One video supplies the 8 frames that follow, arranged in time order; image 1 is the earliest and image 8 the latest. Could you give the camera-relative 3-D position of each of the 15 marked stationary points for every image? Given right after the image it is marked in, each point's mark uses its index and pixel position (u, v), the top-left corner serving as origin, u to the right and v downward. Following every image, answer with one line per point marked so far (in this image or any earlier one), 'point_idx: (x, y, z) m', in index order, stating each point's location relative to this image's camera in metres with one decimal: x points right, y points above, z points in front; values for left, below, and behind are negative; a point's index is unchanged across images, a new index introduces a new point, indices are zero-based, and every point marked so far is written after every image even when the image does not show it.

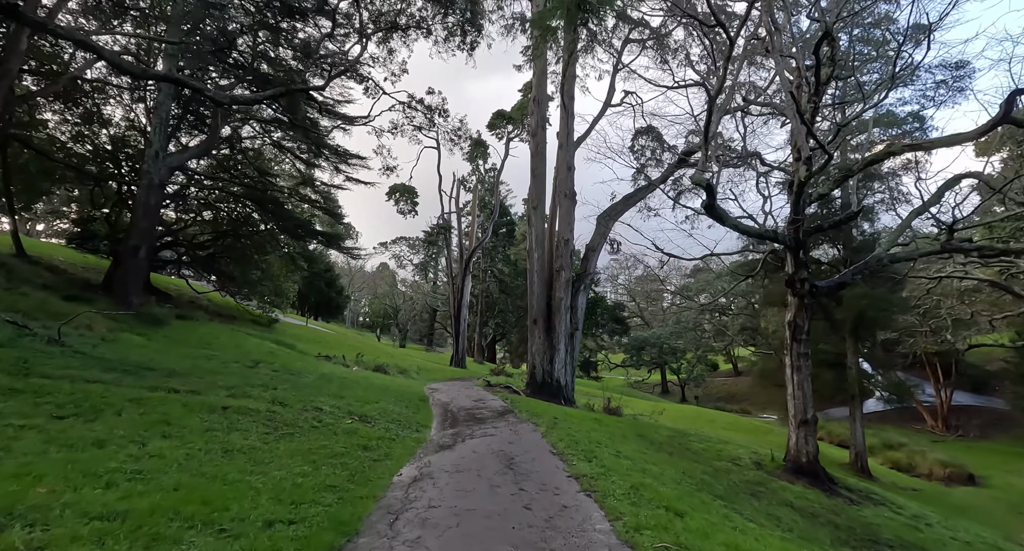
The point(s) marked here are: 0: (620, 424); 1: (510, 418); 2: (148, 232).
0: (+2.0, -2.8, +8.9) m
1: (0.0, -2.2, +7.2) m
2: (-7.9, +0.9, +10.2) m
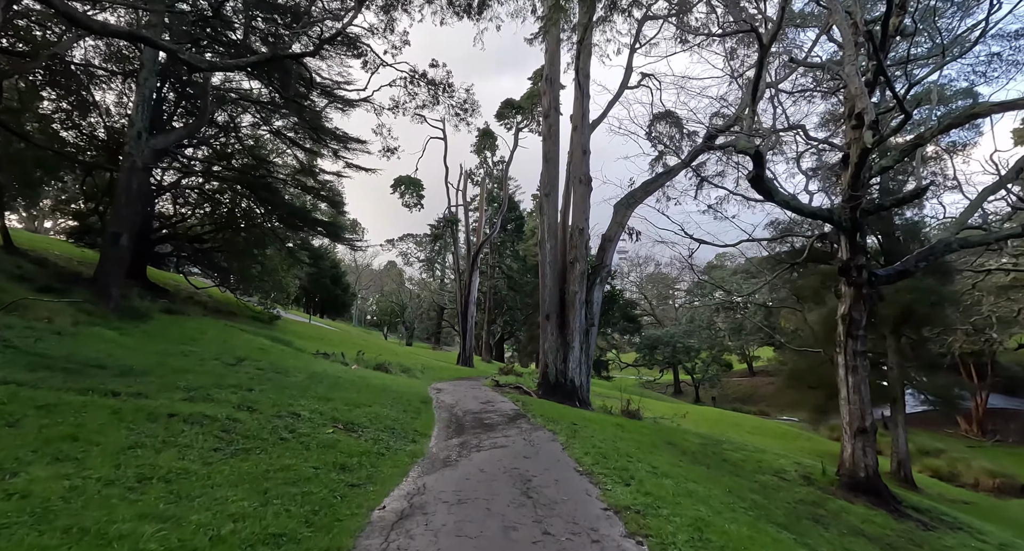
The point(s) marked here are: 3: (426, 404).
0: (+2.2, -2.6, +8.0) m
1: (+0.1, -2.0, +6.3) m
2: (-7.6, +1.1, +9.4) m
3: (-1.4, -2.2, +7.8) m
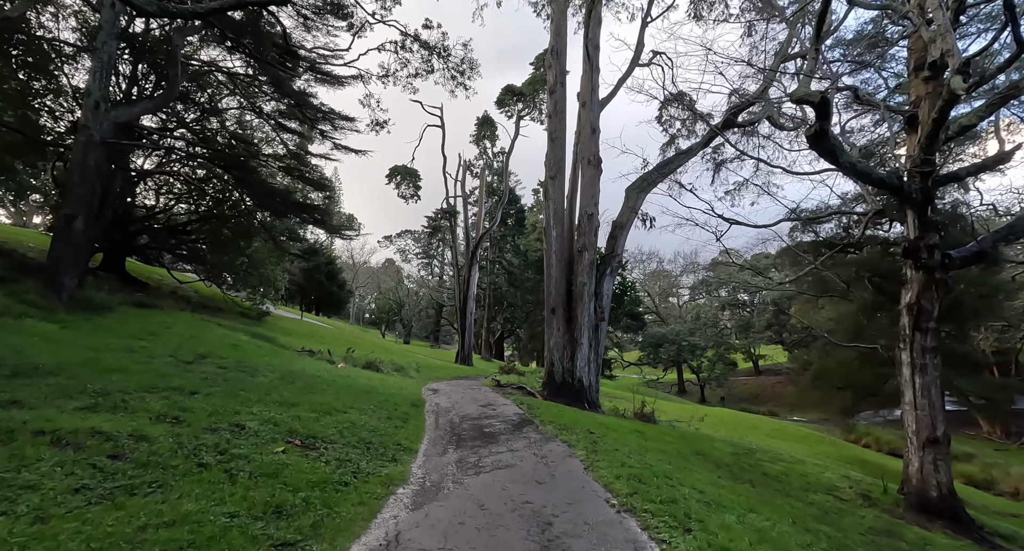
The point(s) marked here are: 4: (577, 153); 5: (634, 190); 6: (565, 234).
0: (+2.2, -2.4, +7.0) m
1: (+0.2, -1.8, +5.3) m
2: (-7.6, +1.4, +8.4) m
3: (-1.4, -2.0, +6.8) m
4: (+1.6, +3.0, +11.6) m
5: (+2.9, +2.1, +11.4) m
6: (+1.3, +1.0, +11.4) m
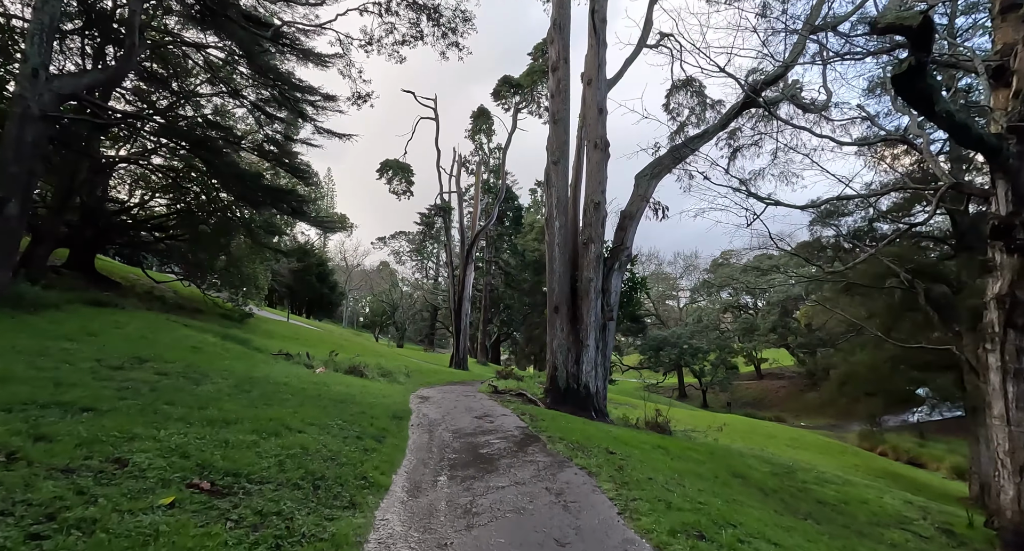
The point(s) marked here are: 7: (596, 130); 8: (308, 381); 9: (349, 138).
0: (+2.2, -2.2, +6.0) m
1: (+0.2, -1.6, +4.2) m
2: (-7.6, +1.5, +7.3) m
3: (-1.4, -1.8, +5.7) m
4: (+1.5, +3.1, +10.6) m
5: (+2.9, +2.2, +10.4) m
6: (+1.2, +1.1, +10.4) m
7: (+1.8, +3.1, +10.1) m
8: (-3.1, -1.6, +7.2) m
9: (-3.9, +3.3, +11.3) m
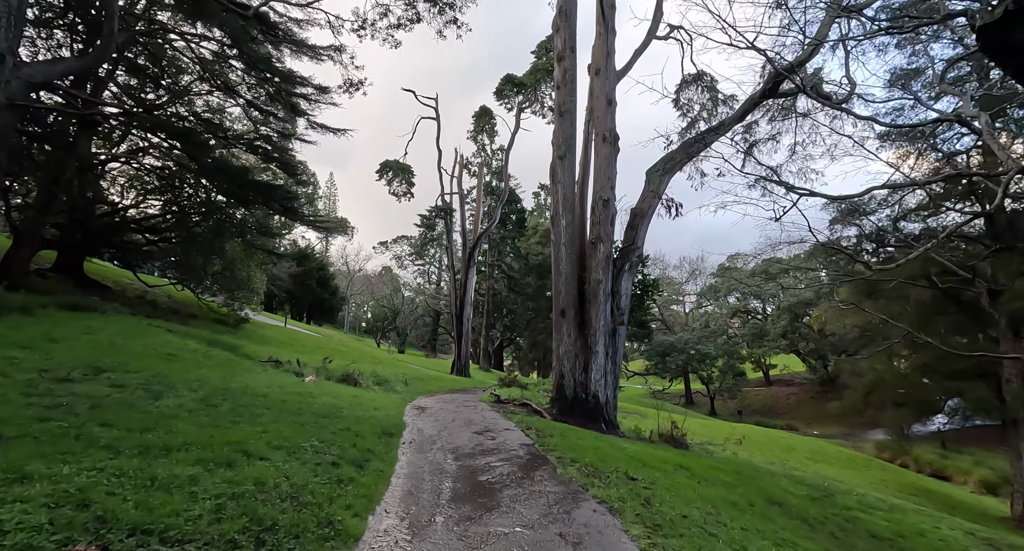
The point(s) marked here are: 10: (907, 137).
0: (+2.3, -2.2, +5.3) m
1: (+0.3, -1.6, +3.6) m
2: (-7.5, +1.5, +6.8) m
3: (-1.3, -1.8, +5.1) m
4: (+1.6, +3.1, +10.0) m
5: (+3.0, +2.1, +9.8) m
6: (+1.3, +1.1, +9.7) m
7: (+1.9, +3.1, +9.5) m
8: (-3.1, -1.6, +6.6) m
9: (-3.8, +3.2, +10.7) m
10: (+8.4, +3.0, +10.1) m
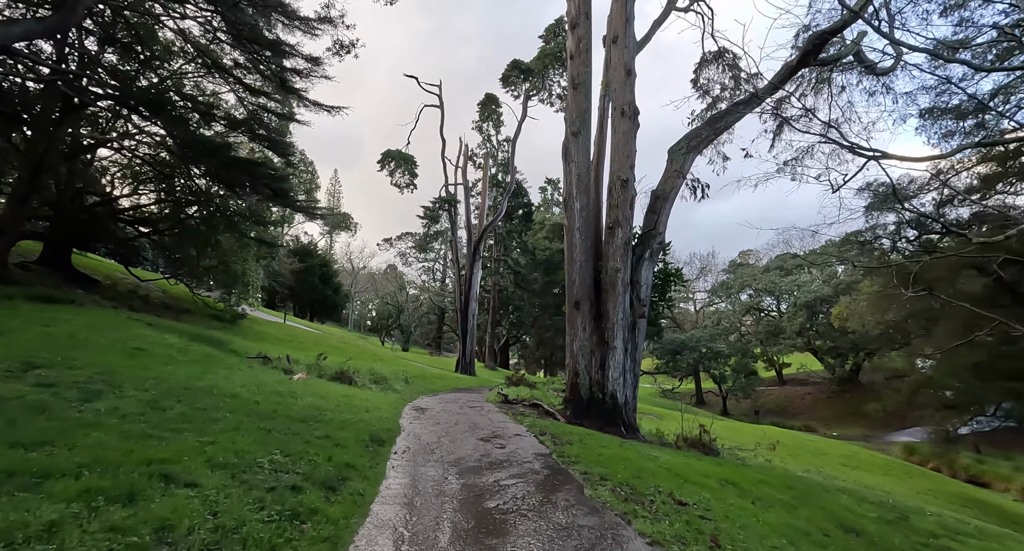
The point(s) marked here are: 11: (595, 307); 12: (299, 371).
0: (+2.4, -2.0, +4.4) m
1: (+0.4, -1.4, +2.7) m
2: (-7.4, +1.7, +6.0) m
3: (-1.2, -1.6, +4.3) m
4: (+1.8, +3.3, +9.1) m
5: (+3.1, +2.3, +8.9) m
6: (+1.5, +1.3, +8.9) m
7: (+2.0, +3.3, +8.6) m
8: (-2.9, -1.4, +5.8) m
9: (-3.6, +3.5, +9.9) m
10: (+8.6, +3.2, +9.1) m
11: (+1.5, -0.6, +8.4) m
12: (-3.8, -1.7, +8.4) m
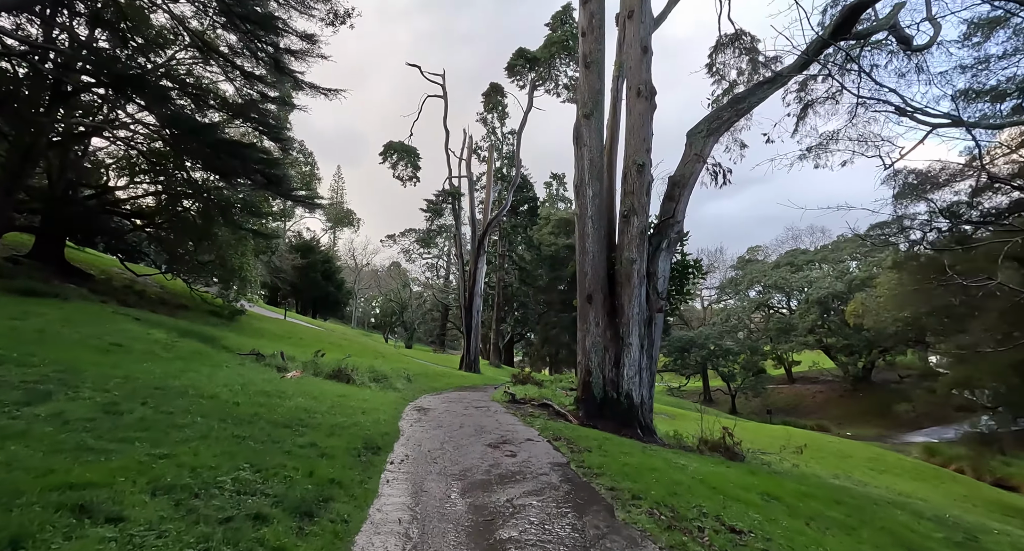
0: (+2.5, -1.9, +3.9) m
1: (+0.5, -1.3, +2.2) m
2: (-7.3, +1.8, +5.5) m
3: (-1.1, -1.5, +3.7) m
4: (+1.9, +3.4, +8.6) m
5: (+3.3, +2.5, +8.3) m
6: (+1.6, +1.4, +8.3) m
7: (+2.2, +3.4, +8.1) m
8: (-2.8, -1.3, +5.3) m
9: (-3.5, +3.6, +9.4) m
10: (+8.7, +3.3, +8.5) m
11: (+1.6, -0.4, +7.9) m
12: (-3.6, -1.6, +7.9) m
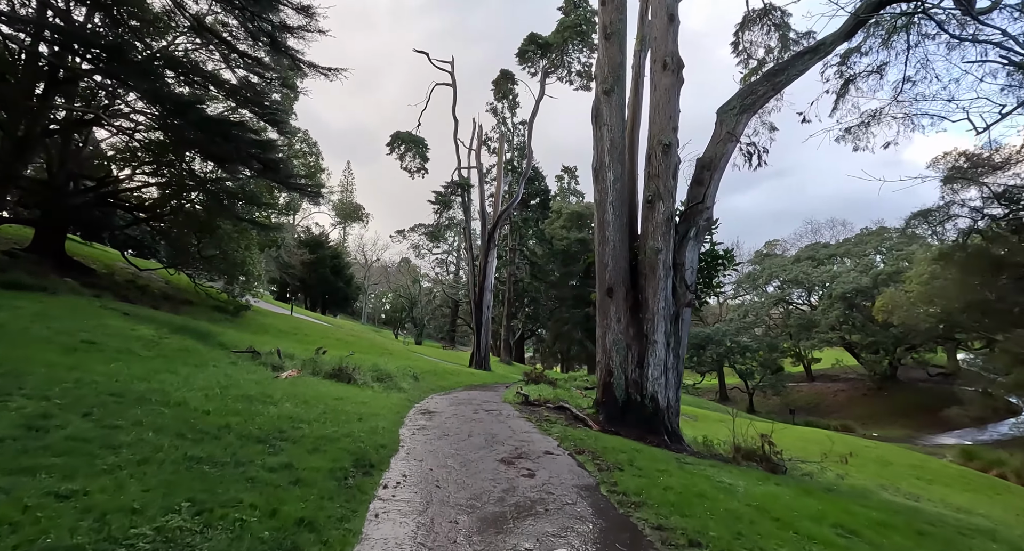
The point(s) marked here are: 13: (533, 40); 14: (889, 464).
0: (+2.6, -1.8, +3.2) m
1: (+0.6, -1.2, +1.5) m
2: (-7.1, +1.9, +5.0) m
3: (-1.0, -1.4, +3.1) m
4: (+2.1, +3.6, +7.8) m
5: (+3.5, +2.6, +7.6) m
6: (+1.8, +1.6, +7.6) m
7: (+2.4, +3.6, +7.3) m
8: (-2.7, -1.2, +4.7) m
9: (-3.2, +3.7, +8.8) m
10: (+9.0, +3.5, +7.6) m
11: (+1.8, -0.3, +7.2) m
12: (-3.4, -1.4, +7.4) m
13: (+0.9, +9.3, +18.7) m
14: (+7.5, -3.7, +9.4) m
